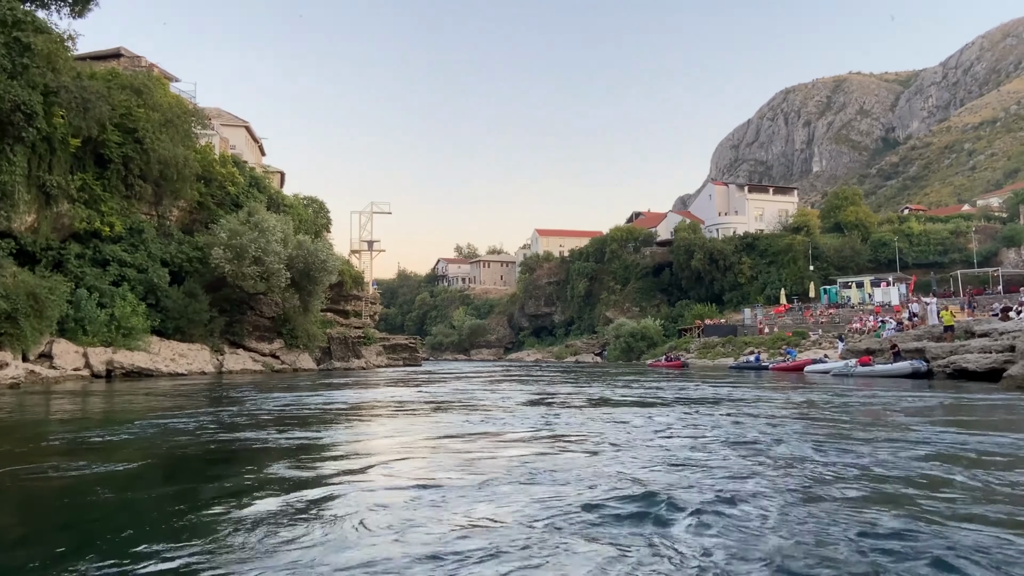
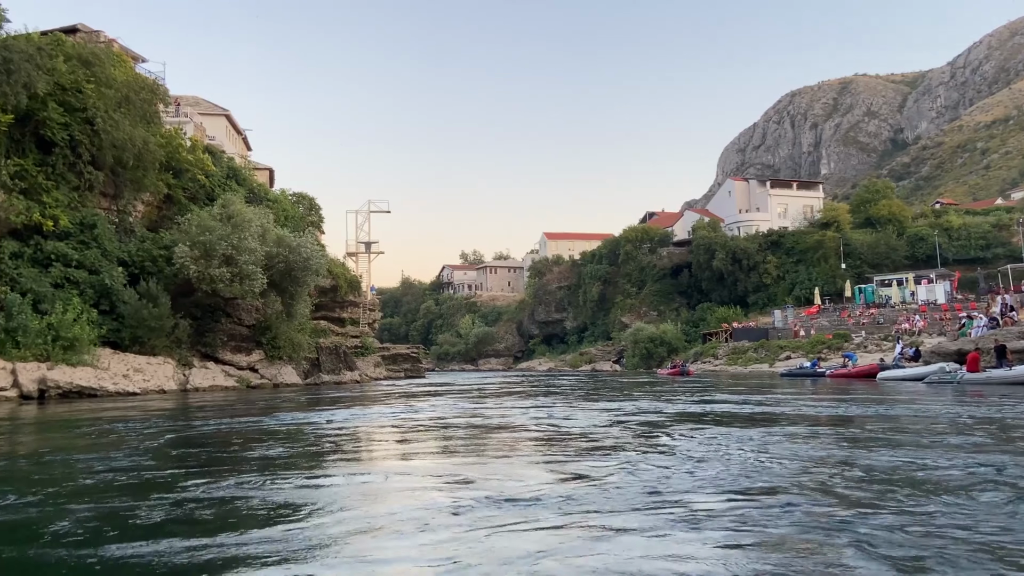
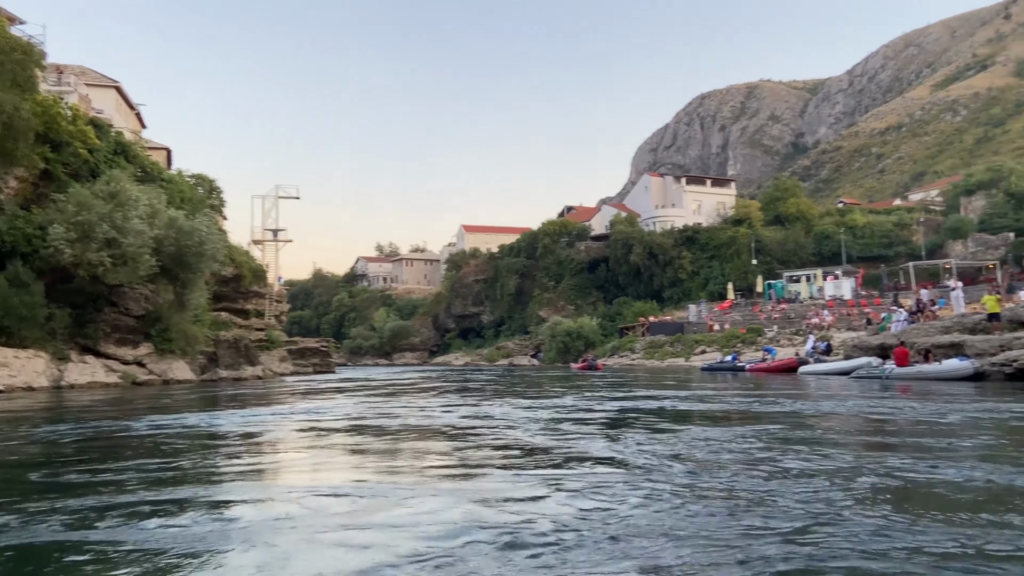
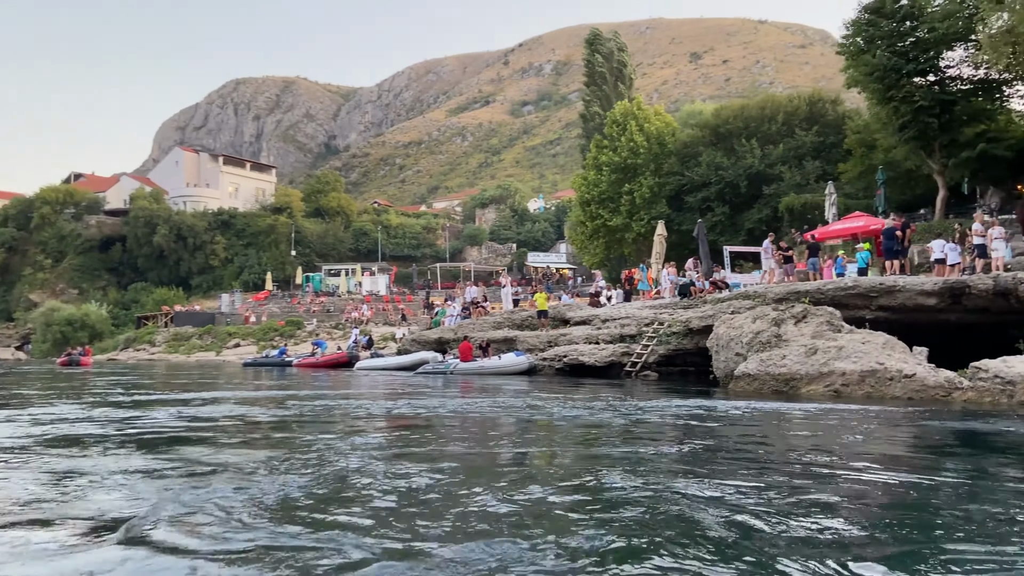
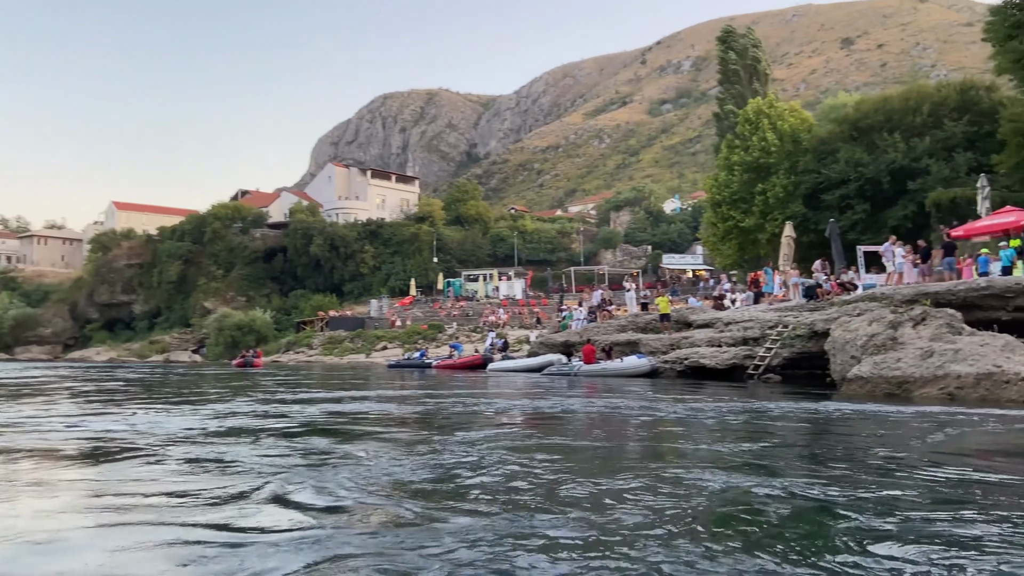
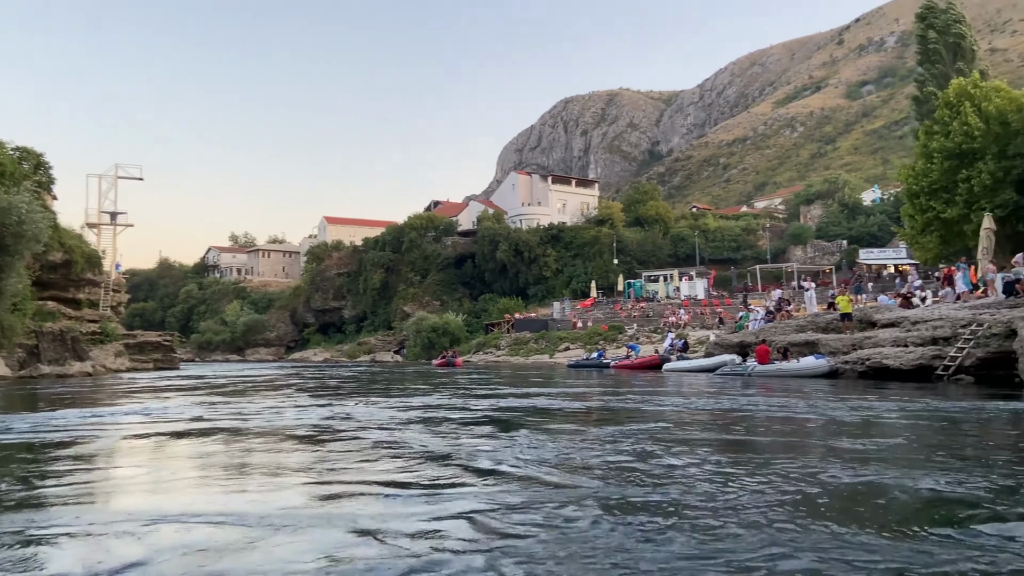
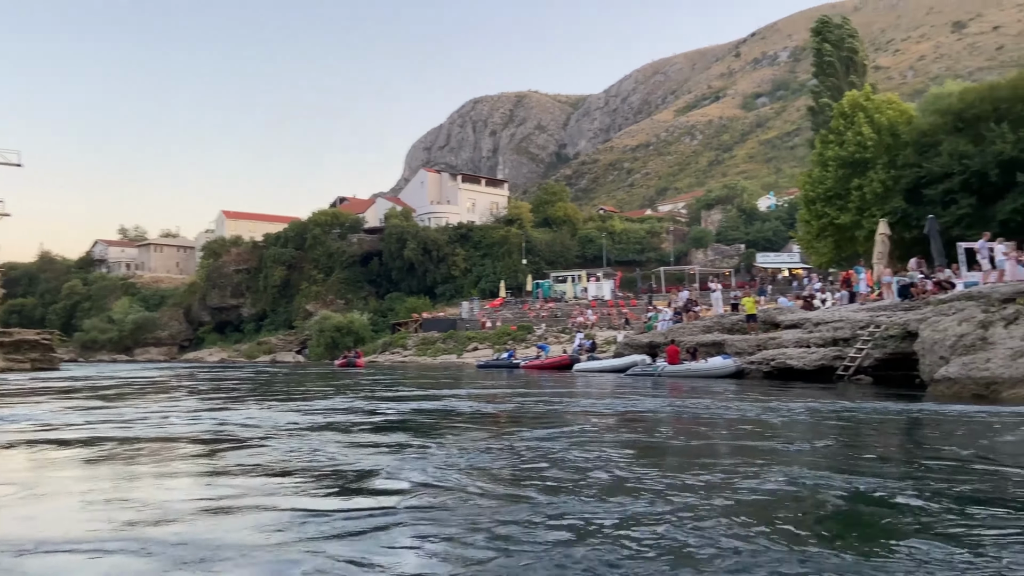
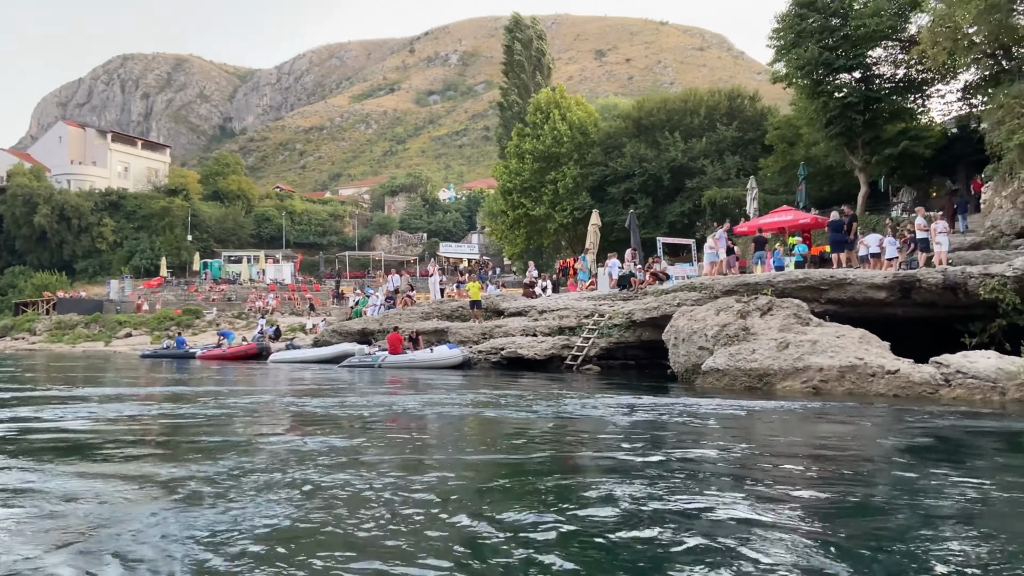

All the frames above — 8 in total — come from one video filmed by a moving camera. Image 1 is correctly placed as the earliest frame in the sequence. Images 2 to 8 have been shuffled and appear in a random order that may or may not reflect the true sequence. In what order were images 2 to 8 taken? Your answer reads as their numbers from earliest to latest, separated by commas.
2, 3, 6, 7, 5, 4, 8
